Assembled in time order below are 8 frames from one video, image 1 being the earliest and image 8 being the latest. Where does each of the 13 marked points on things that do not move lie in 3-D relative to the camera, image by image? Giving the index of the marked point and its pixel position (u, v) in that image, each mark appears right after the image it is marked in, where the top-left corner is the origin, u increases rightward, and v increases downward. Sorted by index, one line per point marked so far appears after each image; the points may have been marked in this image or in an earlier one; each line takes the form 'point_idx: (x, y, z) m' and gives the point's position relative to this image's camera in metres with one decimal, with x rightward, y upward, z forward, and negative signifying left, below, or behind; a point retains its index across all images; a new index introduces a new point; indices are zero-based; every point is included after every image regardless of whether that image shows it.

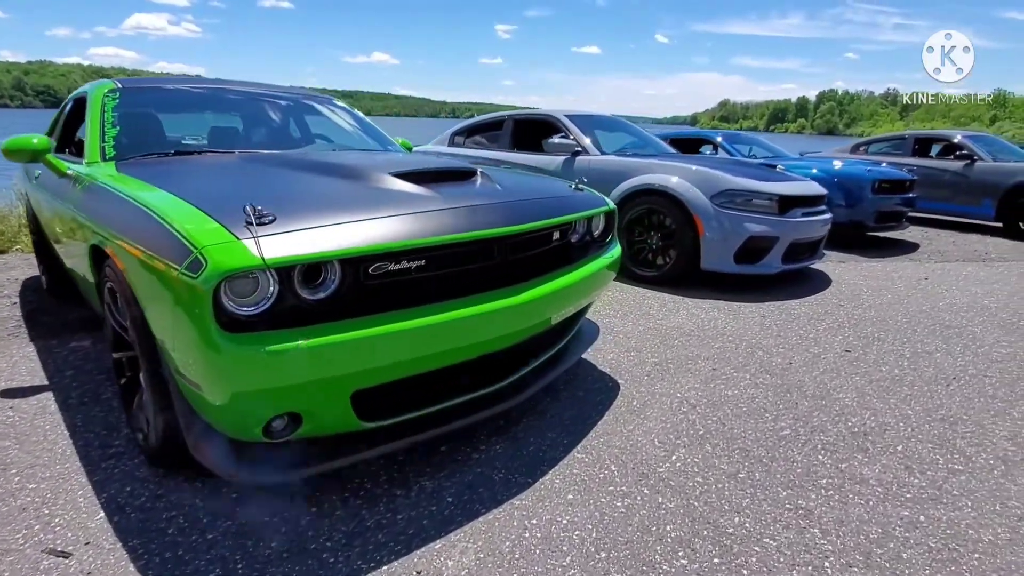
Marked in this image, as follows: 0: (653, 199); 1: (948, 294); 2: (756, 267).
0: (+1.4, +0.9, +5.0) m
1: (+4.2, -0.1, +4.9) m
2: (+2.2, +0.2, +4.7) m
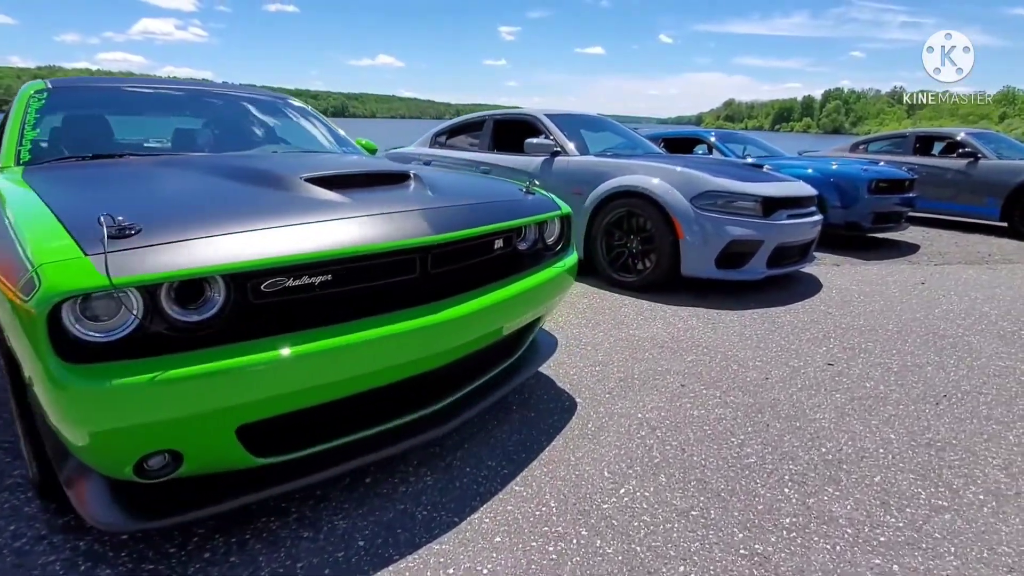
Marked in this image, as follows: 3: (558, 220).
0: (+1.1, +0.8, +4.7) m
1: (+3.9, -0.1, +4.7) m
2: (+2.0, +0.1, +4.4) m
3: (+0.2, +0.4, +2.7) m
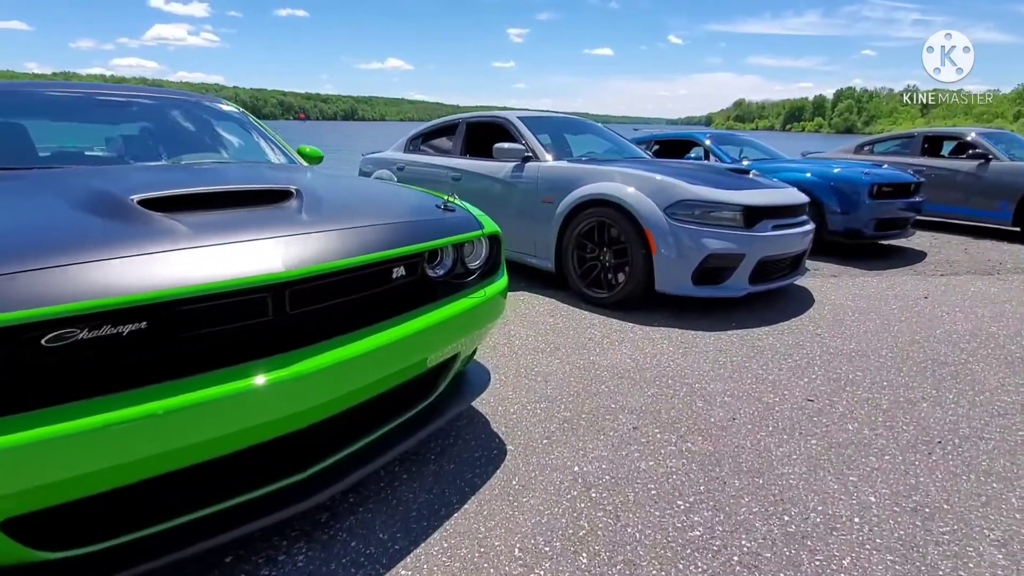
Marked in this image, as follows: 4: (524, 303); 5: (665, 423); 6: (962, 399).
0: (+0.8, +0.7, +4.4) m
1: (+3.6, -0.2, +4.2) m
2: (+1.6, 0.0, +4.0) m
3: (-0.2, +0.2, +2.4) m
4: (+0.1, -0.1, +4.6) m
5: (+0.8, -0.7, +2.6) m
6: (+2.5, -0.6, +2.9) m
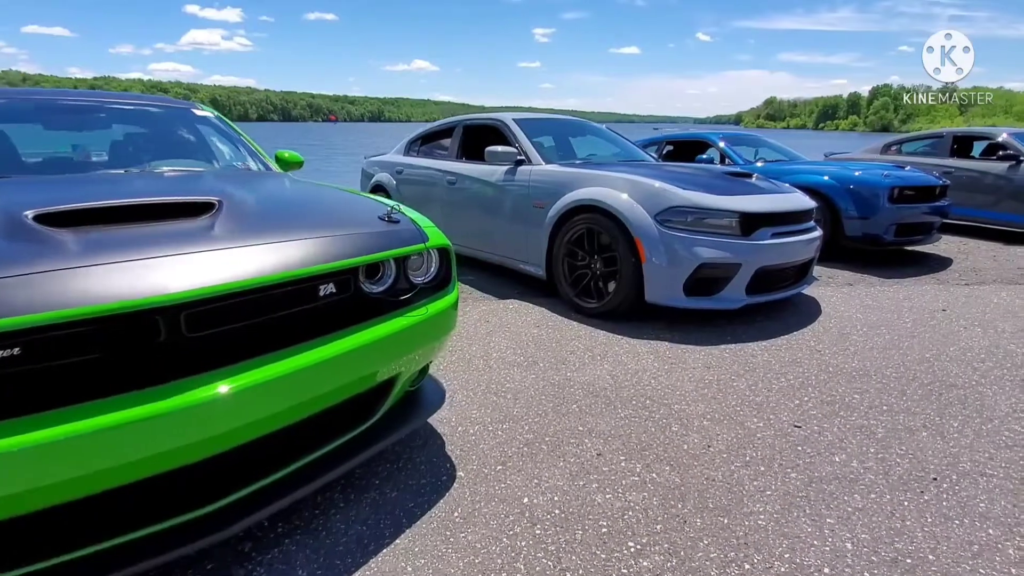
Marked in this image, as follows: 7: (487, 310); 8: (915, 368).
0: (+0.7, +0.6, +4.2) m
1: (+3.5, -0.3, +3.9) m
2: (+1.5, -0.1, +3.8) m
3: (-0.4, +0.1, +2.2) m
4: (0.0, -0.2, +4.4) m
5: (+0.6, -0.8, +2.4) m
6: (+2.3, -0.7, +2.6) m
7: (-0.2, -0.2, +4.5) m
8: (+2.6, -0.5, +3.3) m
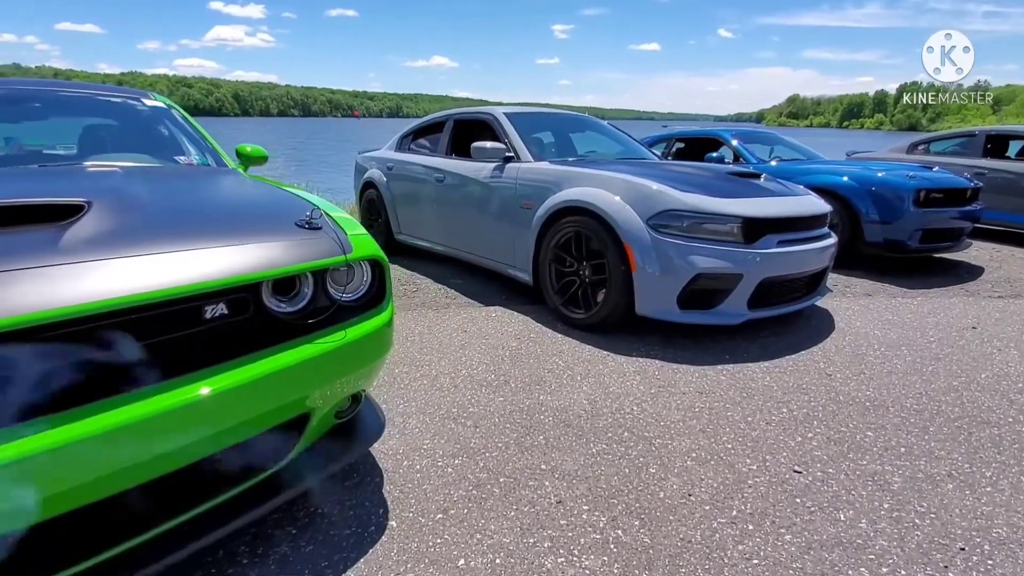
0: (+0.5, +0.5, +3.8) m
1: (+3.3, -0.5, +3.5) m
2: (+1.3, -0.2, +3.4) m
3: (-0.6, +0.1, +1.9) m
4: (-0.2, -0.3, +4.1) m
5: (+0.4, -0.8, +2.1) m
6: (+2.1, -0.8, +2.2) m
7: (-0.4, -0.3, +4.2) m
8: (+2.4, -0.6, +2.9) m
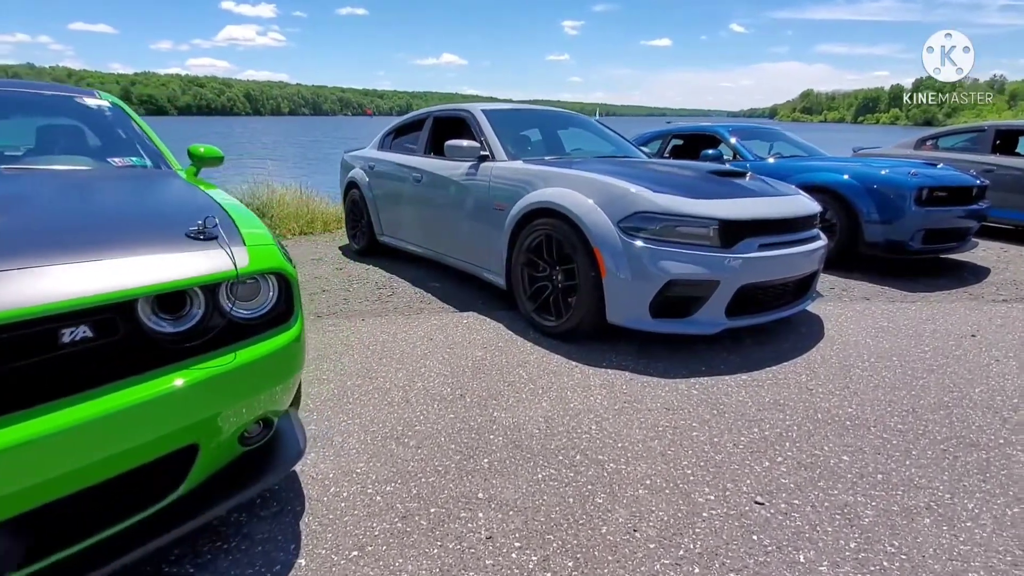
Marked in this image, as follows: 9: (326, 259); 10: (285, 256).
0: (+0.3, +0.5, +3.6) m
1: (+3.1, -0.5, +3.2) m
2: (+1.1, -0.2, +3.2) m
3: (-0.9, 0.0, +1.7) m
4: (-0.4, -0.3, +3.9) m
5: (+0.1, -0.9, +1.9) m
6: (+1.8, -0.9, +2.0) m
7: (-0.6, -0.3, +4.0) m
8: (+2.1, -0.7, +2.6) m
9: (-2.4, +0.4, +6.6) m
10: (-0.9, +0.1, +1.9) m
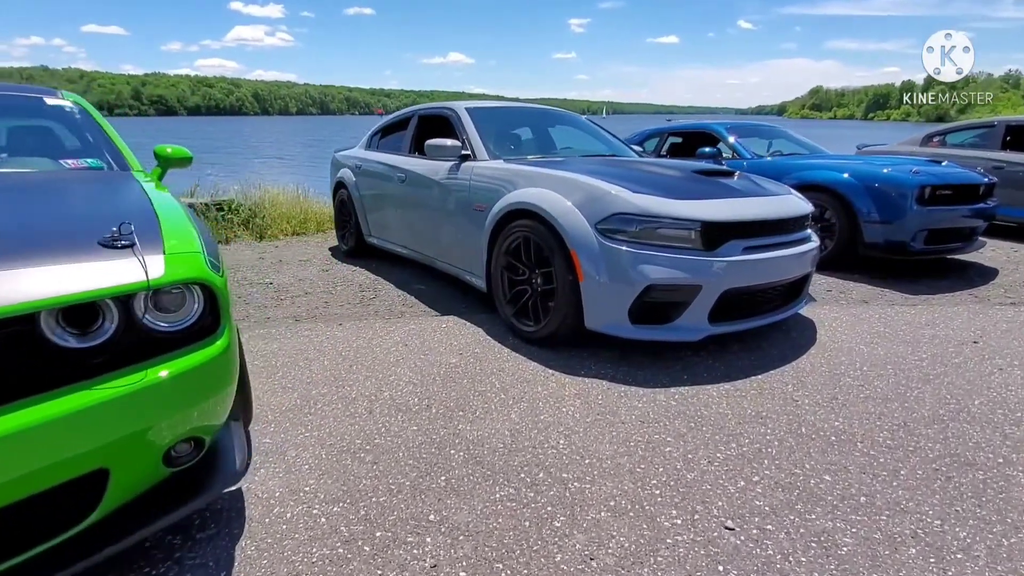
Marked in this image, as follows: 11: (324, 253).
0: (+0.1, +0.4, +3.5) m
1: (+2.9, -0.5, +3.1) m
2: (+0.9, -0.3, +3.1) m
3: (-1.0, 0.0, +1.6) m
4: (-0.5, -0.3, +3.8) m
5: (-0.1, -0.9, +1.8) m
6: (+1.7, -0.9, +1.8) m
7: (-0.7, -0.3, +3.9) m
8: (+2.0, -0.7, +2.5) m
9: (-2.5, +0.4, +6.5) m
10: (-1.0, +0.1, +1.8) m
11: (-2.6, +0.5, +7.0) m
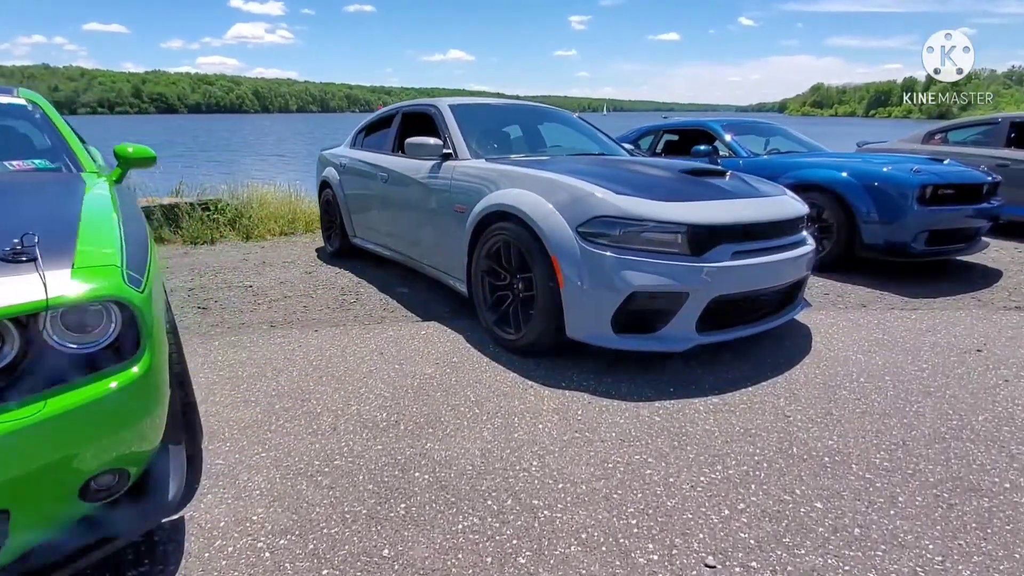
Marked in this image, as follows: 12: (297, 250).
0: (0.0, +0.4, +3.3) m
1: (+2.8, -0.6, +2.9) m
2: (+0.8, -0.3, +2.9) m
3: (-1.2, -0.1, +1.4) m
4: (-0.7, -0.4, +3.6) m
5: (-0.2, -1.0, +1.6) m
6: (+1.5, -0.9, +1.6) m
7: (-0.9, -0.4, +3.7) m
8: (+1.8, -0.7, +2.3) m
9: (-2.6, +0.3, +6.4) m
10: (-1.2, 0.0, +1.6) m
11: (-2.7, +0.4, +6.8) m
12: (-3.0, +0.5, +7.1) m
